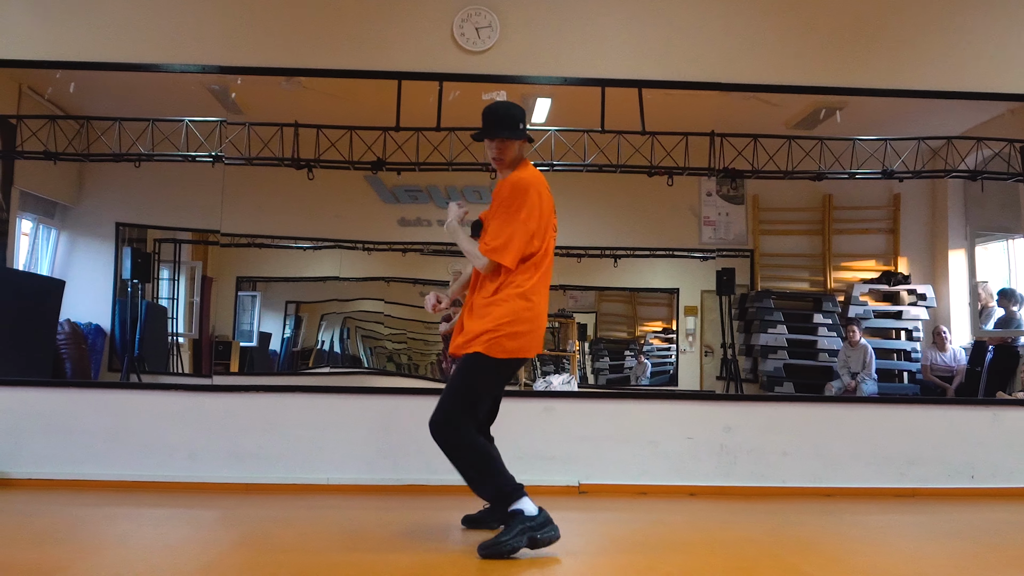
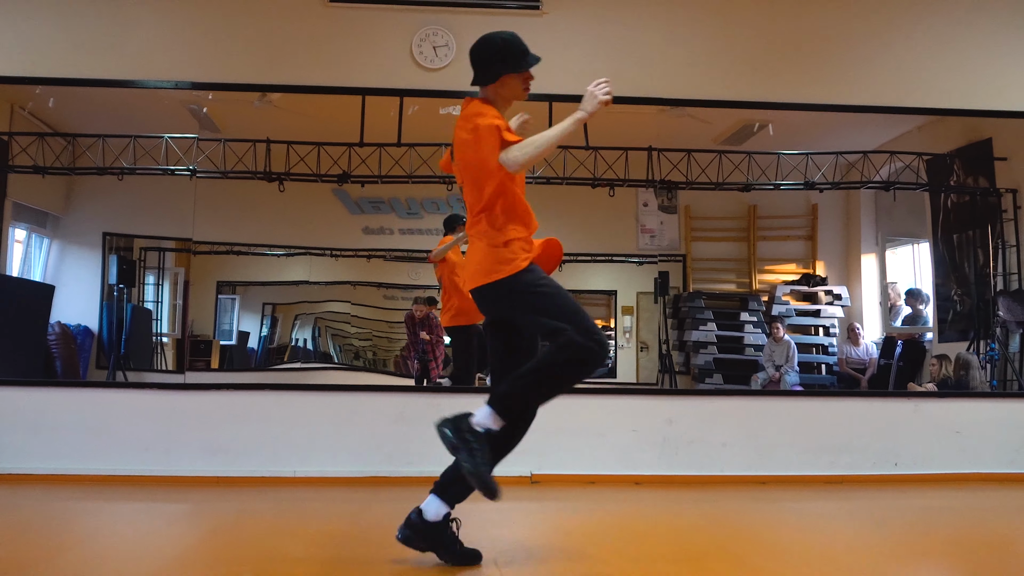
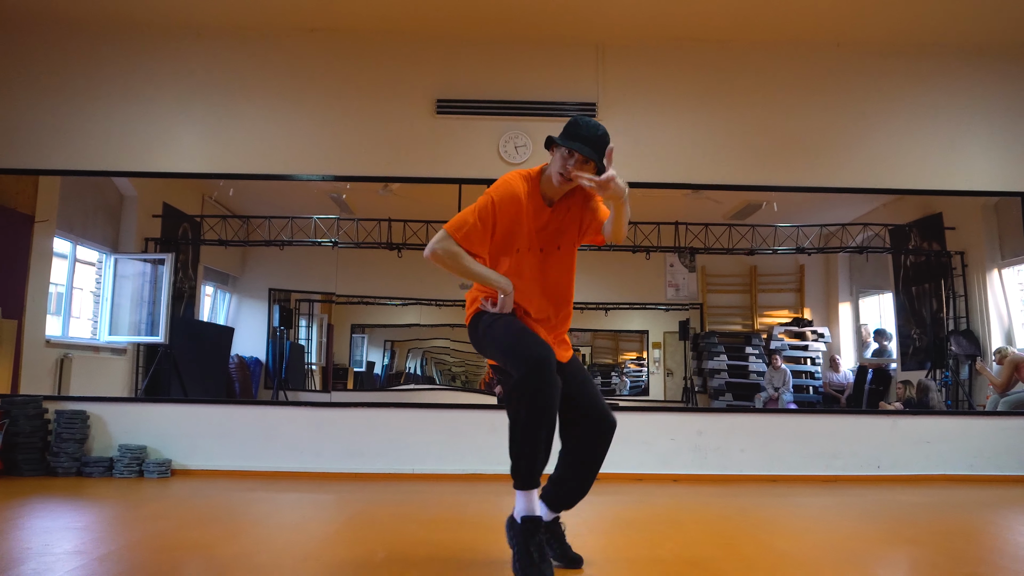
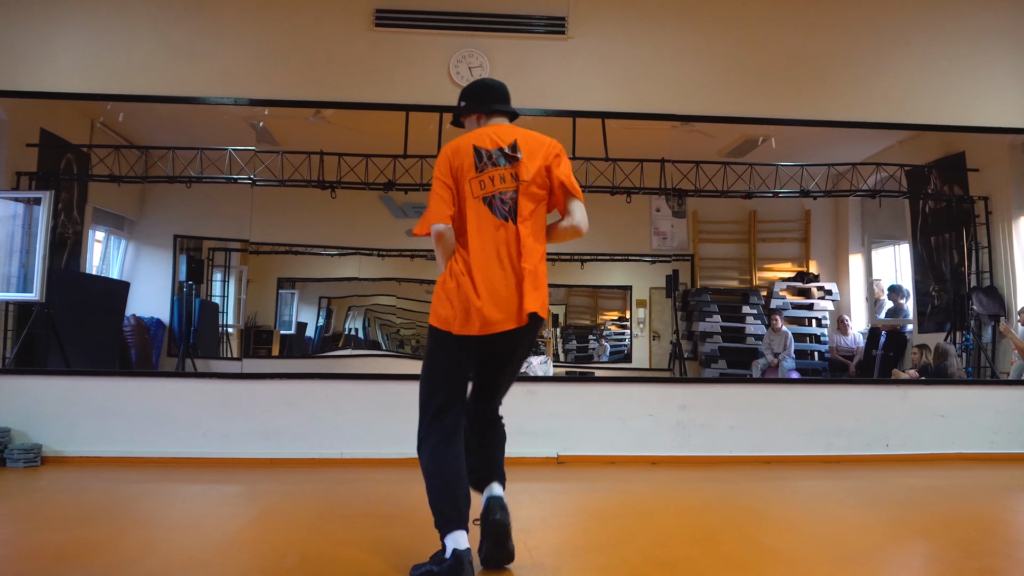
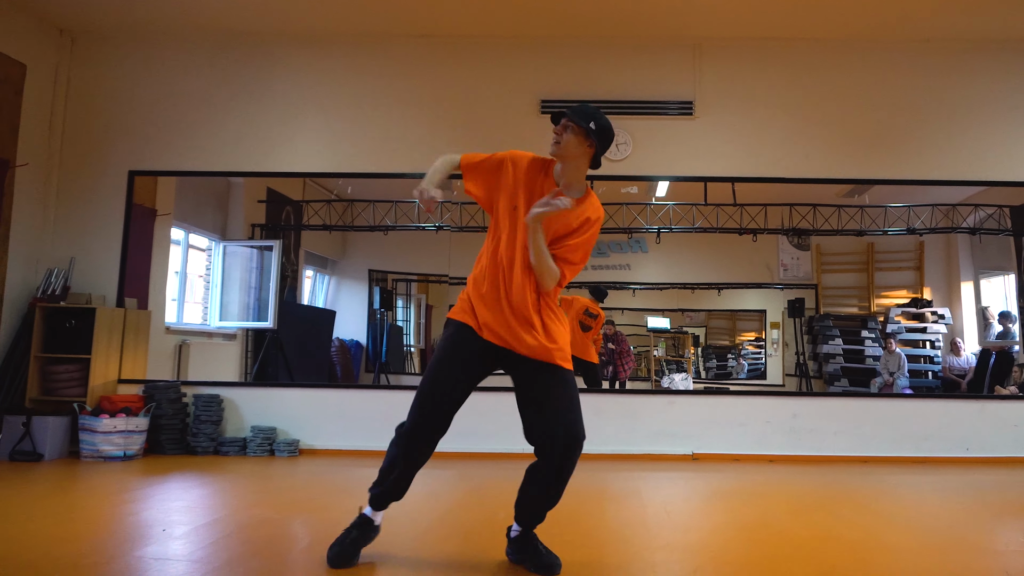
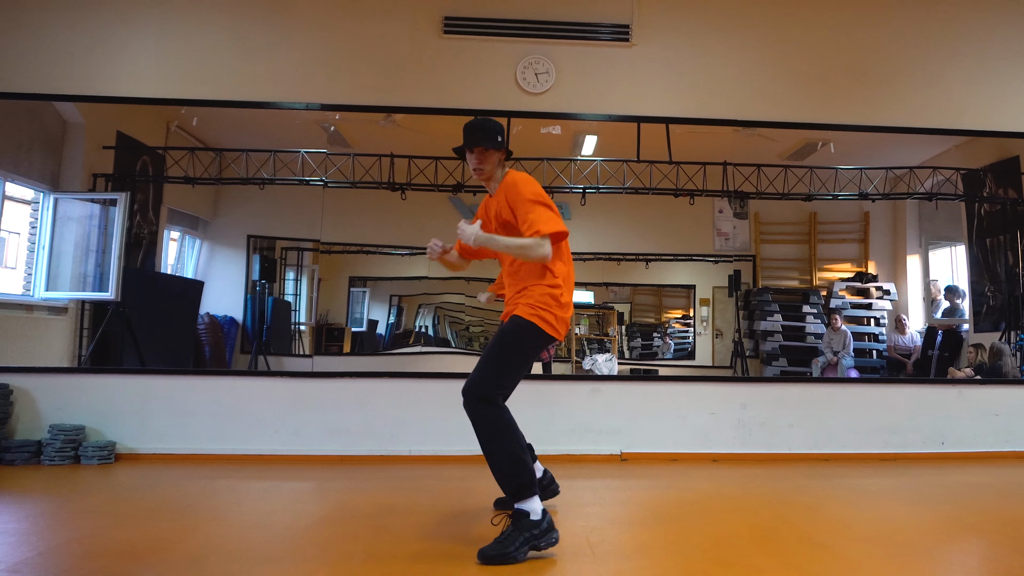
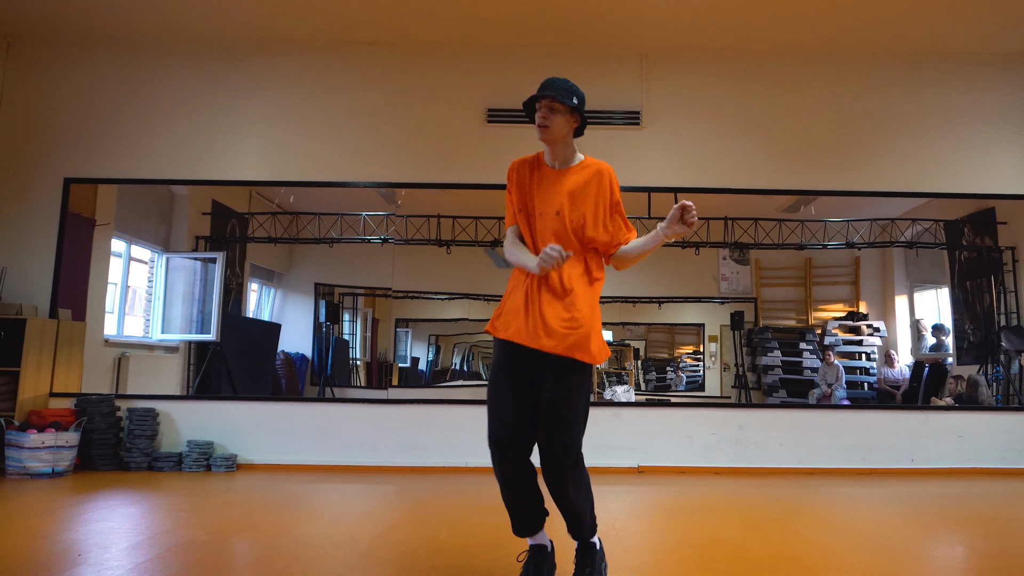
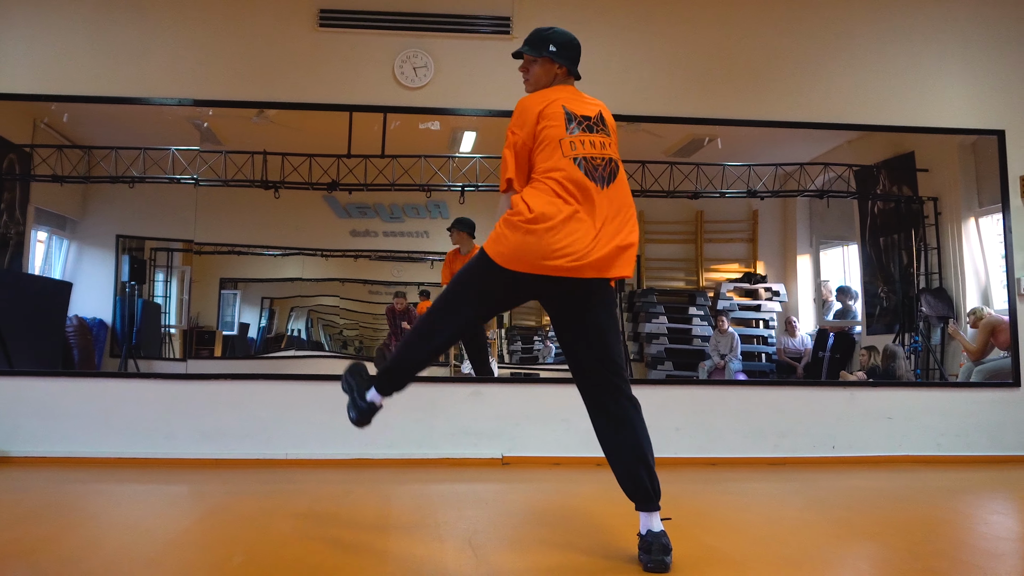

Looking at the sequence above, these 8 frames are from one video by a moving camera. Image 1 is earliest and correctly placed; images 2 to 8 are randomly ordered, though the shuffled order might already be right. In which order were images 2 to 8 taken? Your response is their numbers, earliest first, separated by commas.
2, 8, 4, 6, 3, 7, 5
